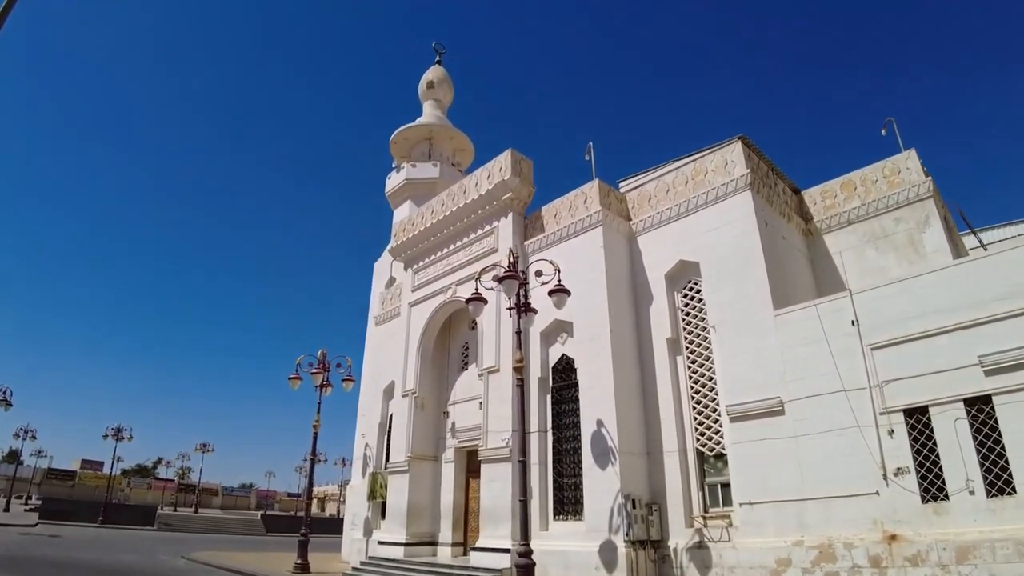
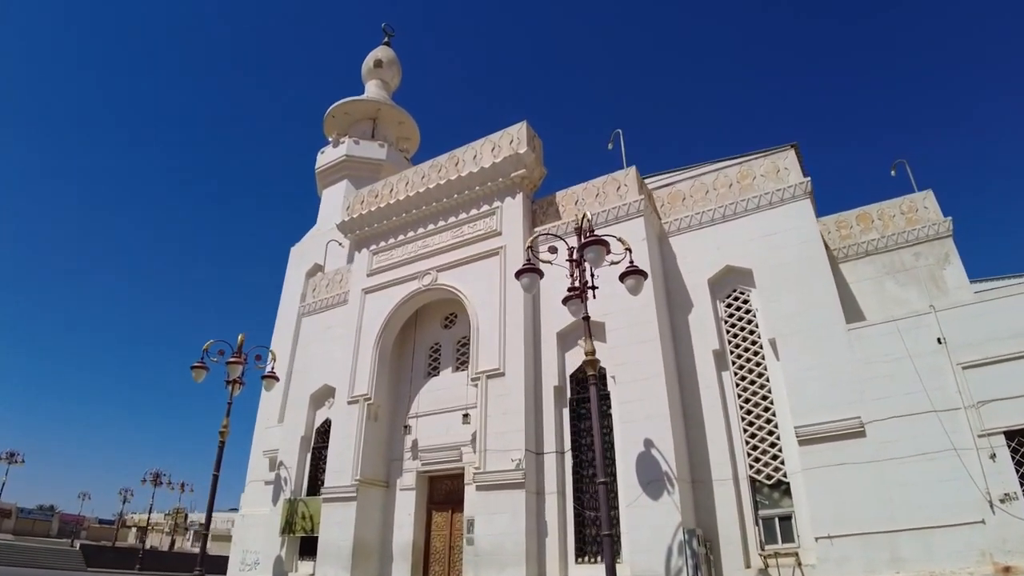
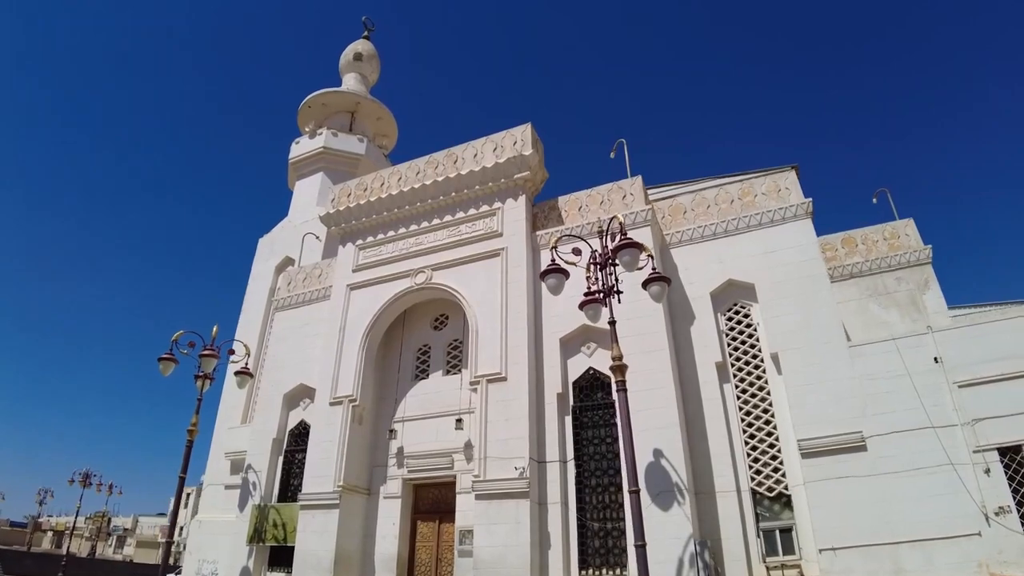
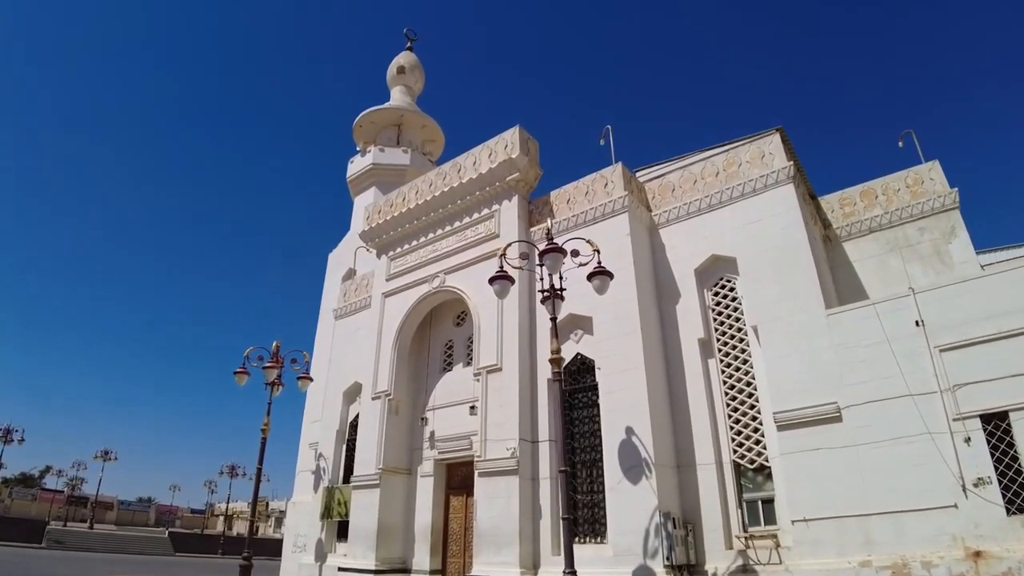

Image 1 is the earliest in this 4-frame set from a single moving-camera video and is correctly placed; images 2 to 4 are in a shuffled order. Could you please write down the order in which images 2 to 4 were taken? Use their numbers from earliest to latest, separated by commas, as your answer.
4, 2, 3
